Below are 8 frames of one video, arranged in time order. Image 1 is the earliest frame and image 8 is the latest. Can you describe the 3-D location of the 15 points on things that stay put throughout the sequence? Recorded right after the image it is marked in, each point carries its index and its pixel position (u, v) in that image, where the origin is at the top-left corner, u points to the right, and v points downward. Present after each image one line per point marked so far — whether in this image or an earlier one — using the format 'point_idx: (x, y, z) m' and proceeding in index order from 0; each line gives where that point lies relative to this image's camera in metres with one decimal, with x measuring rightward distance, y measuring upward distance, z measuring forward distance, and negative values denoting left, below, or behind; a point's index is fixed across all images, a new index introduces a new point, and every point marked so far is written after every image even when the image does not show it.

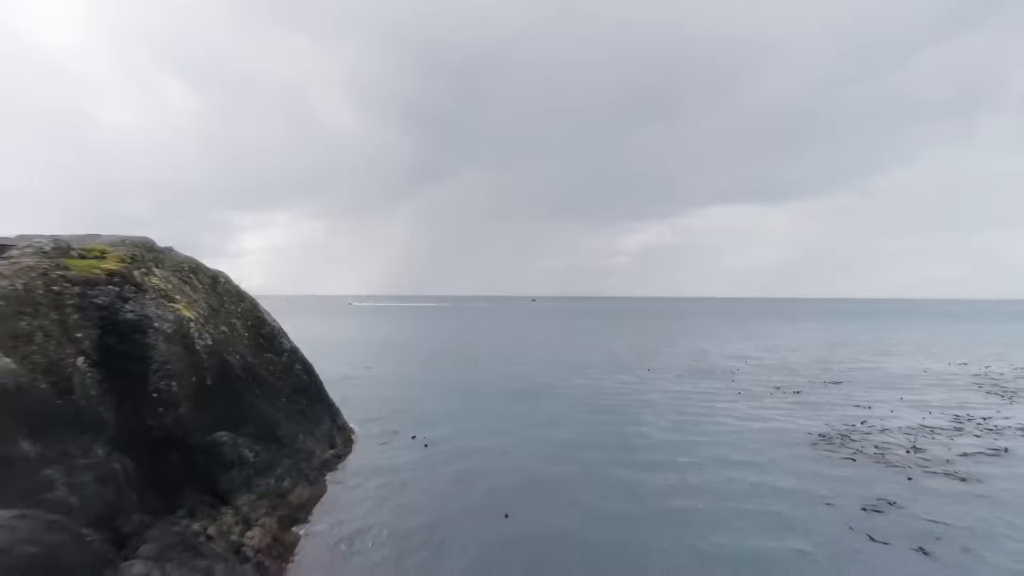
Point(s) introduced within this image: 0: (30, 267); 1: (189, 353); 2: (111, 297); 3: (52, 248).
0: (-6.5, +0.3, +12.0) m
1: (-5.0, -1.0, +13.7) m
2: (-5.7, -0.1, +12.8) m
3: (-6.7, +0.6, +13.1) m
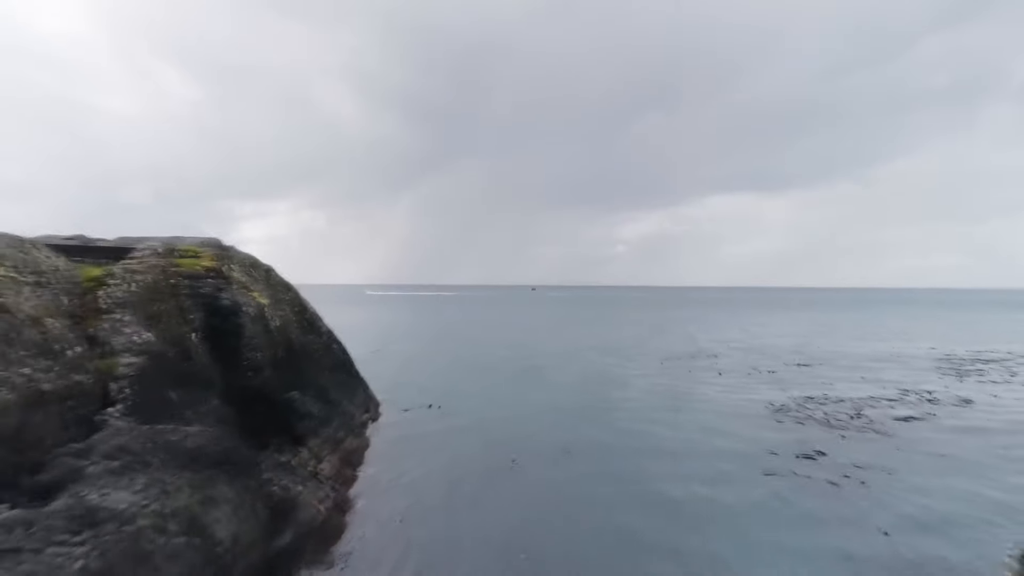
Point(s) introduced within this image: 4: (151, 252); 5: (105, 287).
0: (-6.4, +0.5, +15.8) m
1: (-4.9, -0.8, +17.5) m
2: (-5.6, 0.0, +16.6) m
3: (-6.6, +0.7, +16.9) m
4: (-6.7, +0.7, +16.6) m
5: (-6.4, +0.2, +14.2) m
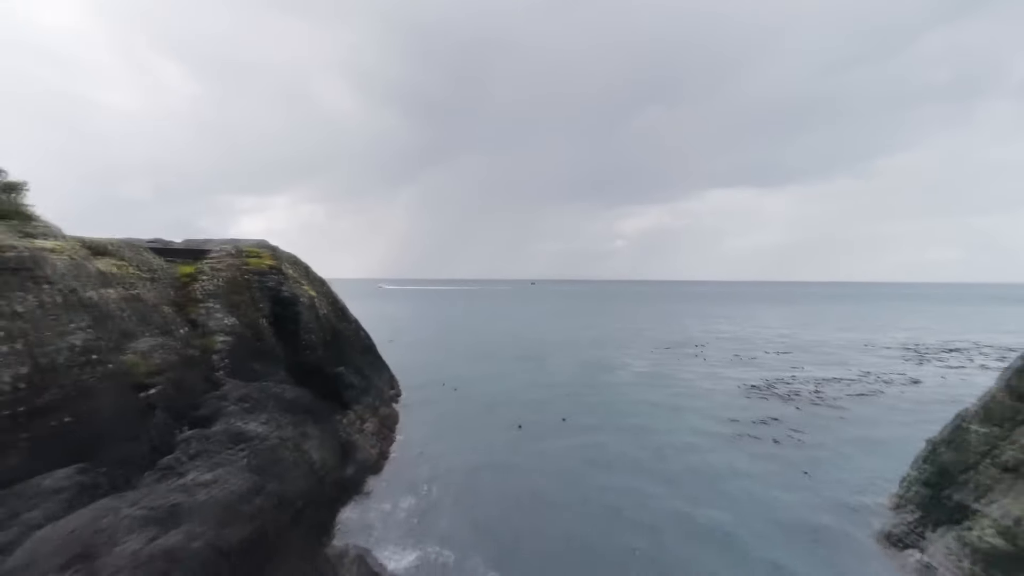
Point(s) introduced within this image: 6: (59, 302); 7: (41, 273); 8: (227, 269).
0: (-6.3, +0.6, +19.6) m
1: (-4.7, -0.7, +21.3) m
2: (-5.5, +0.1, +20.4) m
3: (-6.4, +0.9, +20.7) m
4: (-6.5, +0.8, +20.4) m
5: (-6.3, +0.3, +18.0) m
6: (-5.6, -0.2, +10.9) m
7: (-5.8, +0.2, +11.0) m
8: (-6.1, +0.4, +19.2) m
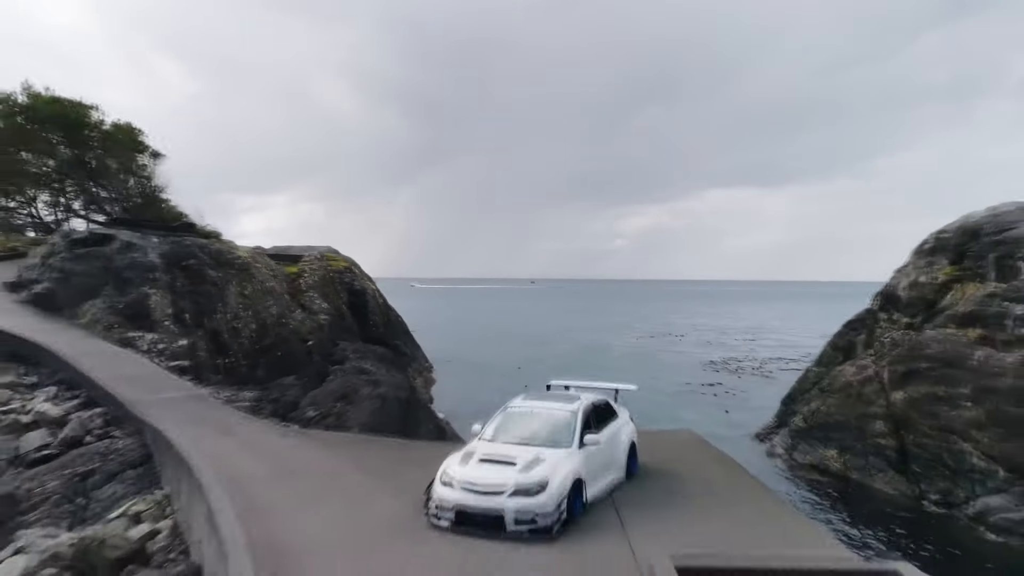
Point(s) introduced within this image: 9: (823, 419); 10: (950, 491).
0: (-6.0, +0.8, +27.3) m
1: (-4.4, -0.5, +29.0) m
2: (-5.2, +0.3, +28.1) m
3: (-6.1, +1.0, +28.3) m
4: (-6.2, +1.0, +28.0) m
5: (-6.0, +0.4, +25.7) m
6: (-5.3, 0.0, +18.6) m
7: (-5.5, +0.4, +18.7) m
8: (-5.9, +0.6, +26.9) m
9: (+6.0, -2.5, +17.2) m
10: (+7.0, -3.2, +14.0) m
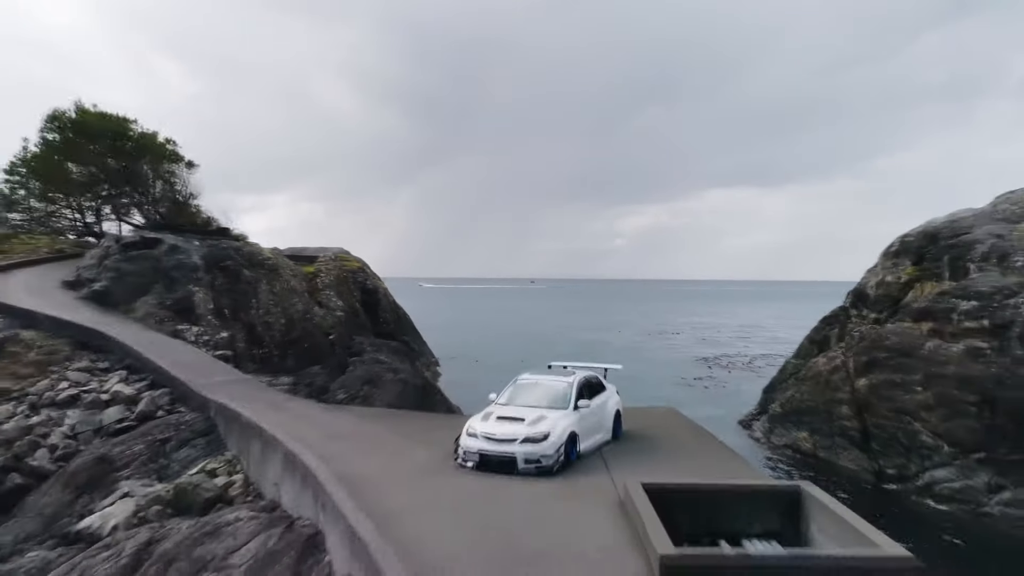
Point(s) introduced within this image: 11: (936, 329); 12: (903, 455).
0: (-5.9, +0.8, +29.1) m
1: (-4.3, -0.5, +30.8) m
2: (-5.1, +0.3, +29.9) m
3: (-6.0, +1.1, +30.2) m
4: (-6.2, +1.0, +29.9) m
5: (-5.9, +0.5, +27.5) m
6: (-5.2, 0.0, +20.4) m
7: (-5.4, +0.4, +20.5) m
8: (-5.8, +0.7, +28.7) m
9: (+6.1, -2.5, +19.0) m
10: (+7.1, -3.2, +15.8) m
11: (+7.7, -0.7, +16.0) m
12: (+7.0, -3.0, +15.9) m
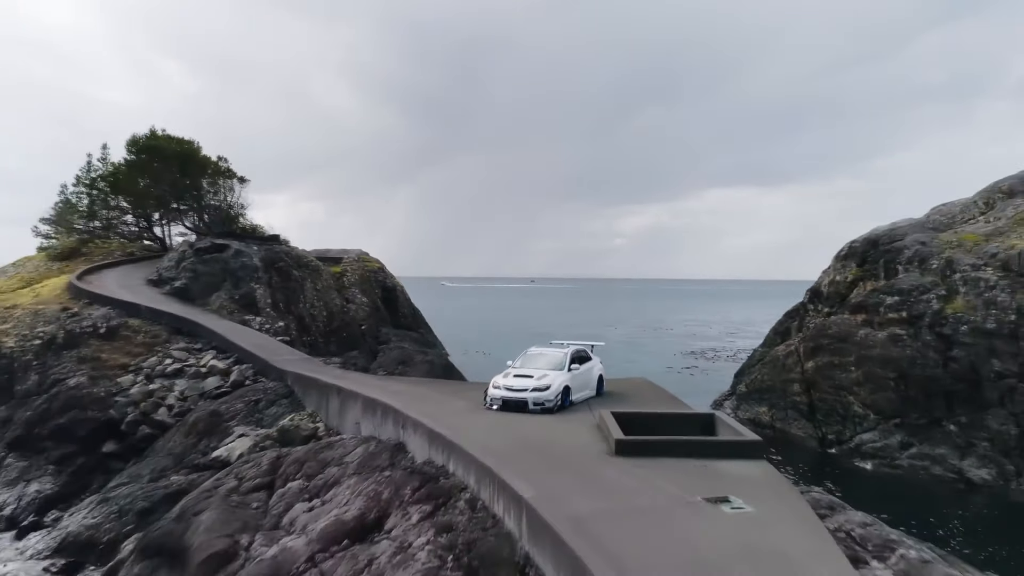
0: (-5.7, +0.9, +32.6) m
1: (-4.2, -0.4, +34.3) m
2: (-4.9, +0.4, +33.4) m
3: (-5.9, +1.1, +33.7) m
4: (-6.0, +1.1, +33.4) m
5: (-5.7, +0.5, +31.0) m
6: (-5.0, +0.1, +23.9) m
7: (-5.3, +0.5, +24.0) m
8: (-5.6, +0.7, +32.2) m
9: (+6.3, -2.5, +22.5) m
10: (+7.2, -3.1, +19.3) m
11: (+7.9, -0.7, +19.5) m
12: (+7.2, -3.0, +19.4) m
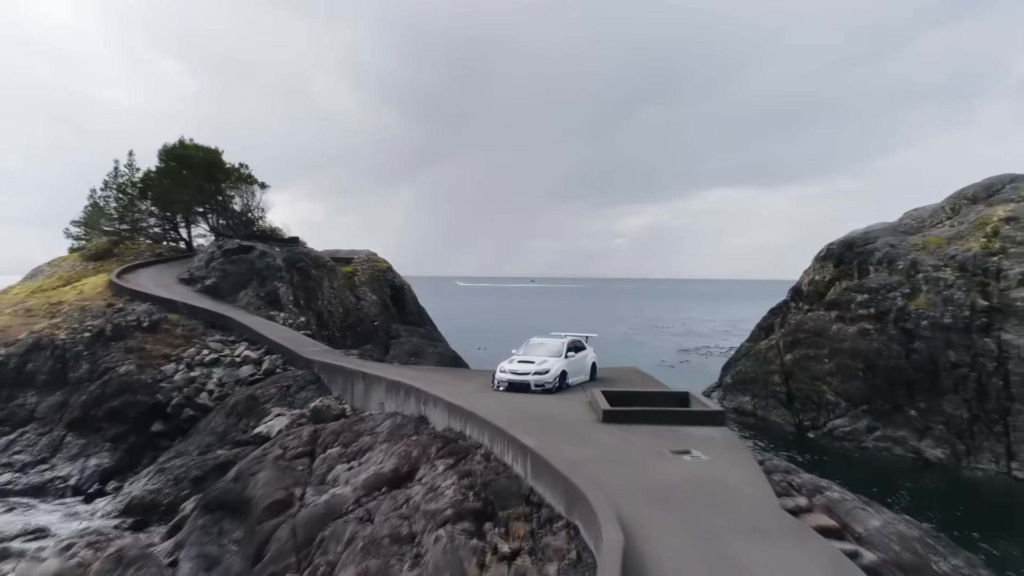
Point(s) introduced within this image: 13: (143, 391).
0: (-5.7, +0.9, +34.4) m
1: (-4.1, -0.4, +36.1) m
2: (-4.8, +0.4, +35.2) m
3: (-5.8, +1.2, +35.5) m
4: (-5.9, +1.1, +35.2) m
5: (-5.7, +0.6, +32.8) m
6: (-5.0, +0.2, +25.7) m
7: (-5.2, +0.5, +25.8) m
8: (-5.5, +0.8, +34.0) m
9: (+6.4, -2.4, +24.3) m
10: (+7.3, -3.1, +21.1) m
11: (+7.9, -0.7, +21.3) m
12: (+7.3, -2.9, +21.2) m
13: (-7.0, -2.0, +16.8) m
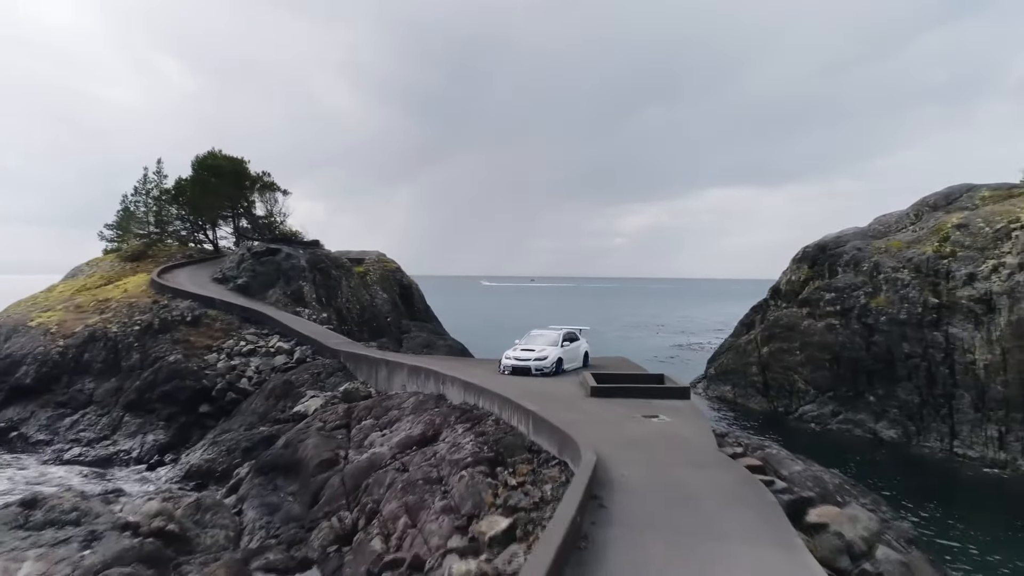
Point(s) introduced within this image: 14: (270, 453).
0: (-5.6, +1.0, +36.7) m
1: (-4.1, -0.3, +38.4) m
2: (-4.8, +0.5, +37.5) m
3: (-5.7, +1.2, +37.7) m
4: (-5.9, +1.2, +37.5) m
5: (-5.6, +0.6, +35.1) m
6: (-4.9, +0.2, +28.0) m
7: (-5.1, +0.5, +28.1) m
8: (-5.5, +0.8, +36.3) m
9: (+6.4, -2.4, +26.6) m
10: (+7.3, -3.1, +23.4) m
11: (+8.0, -0.6, +23.6) m
12: (+7.3, -2.9, +23.5) m
13: (-6.9, -1.9, +19.0) m
14: (-3.9, -2.6, +14.2) m
